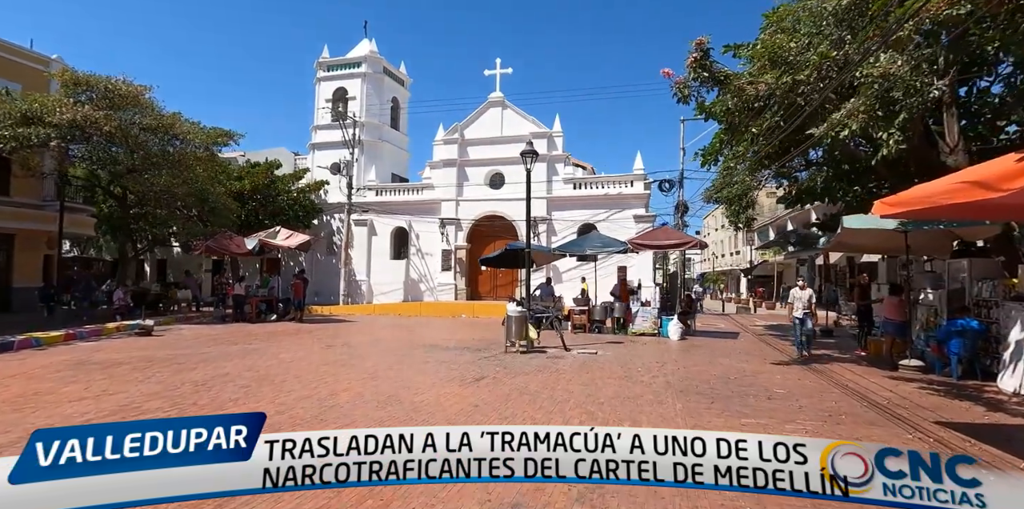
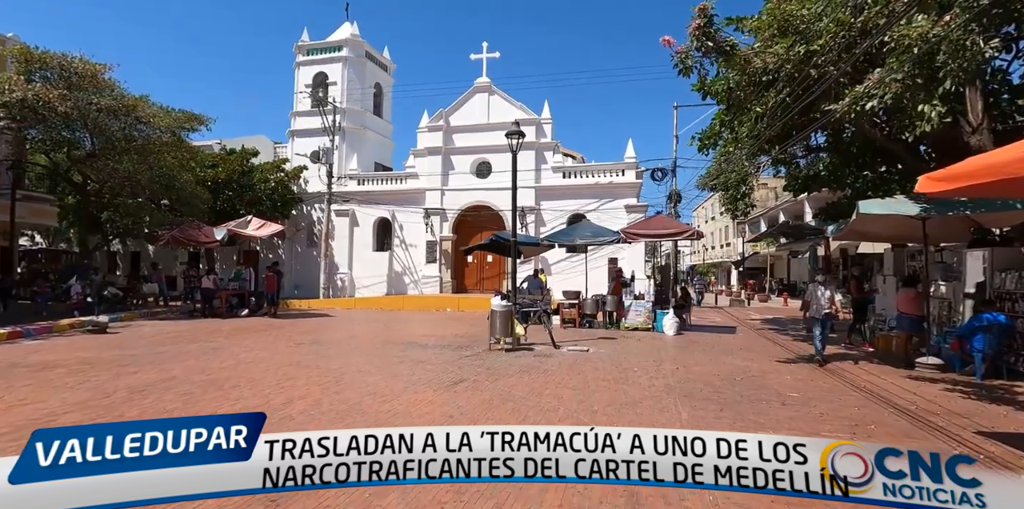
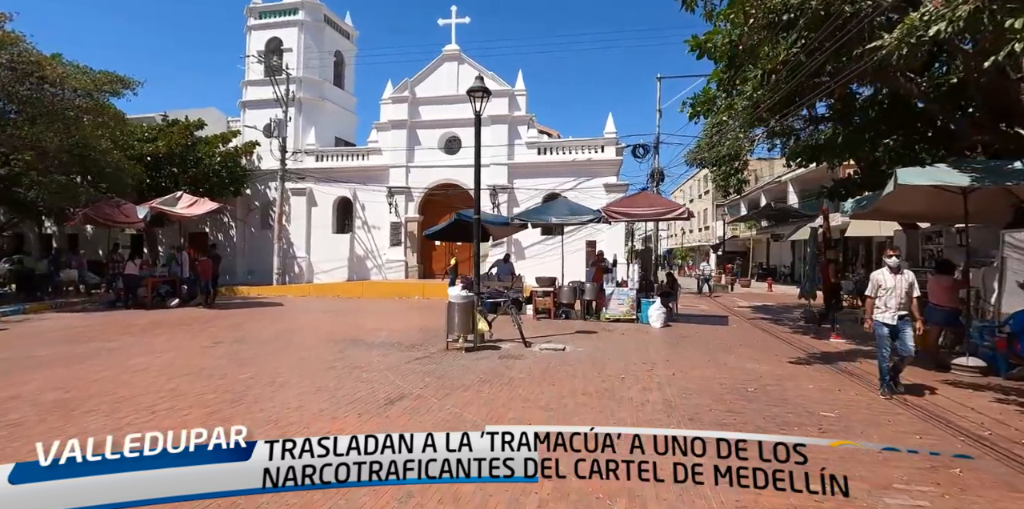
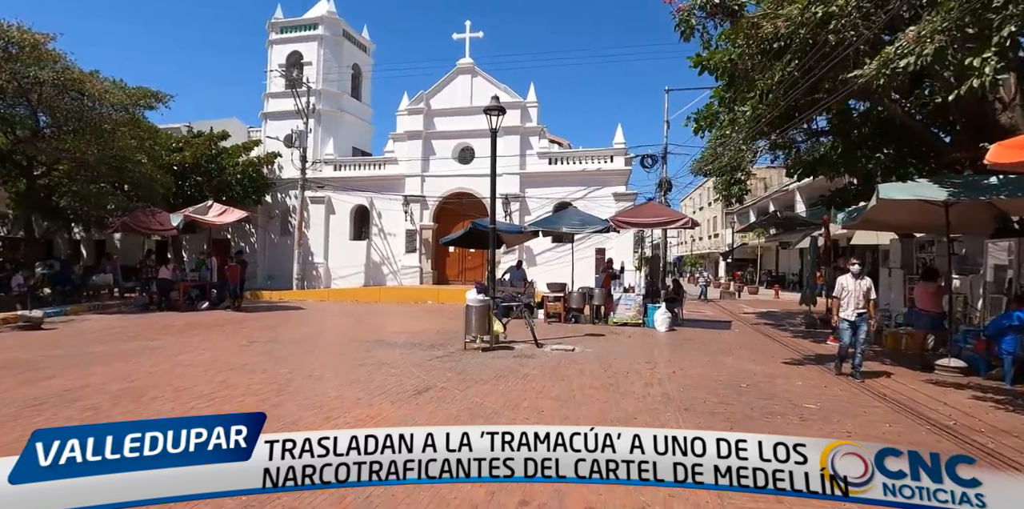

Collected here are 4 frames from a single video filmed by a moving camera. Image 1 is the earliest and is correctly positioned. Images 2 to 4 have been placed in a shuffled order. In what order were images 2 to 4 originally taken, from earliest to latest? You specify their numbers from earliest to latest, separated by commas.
2, 4, 3
